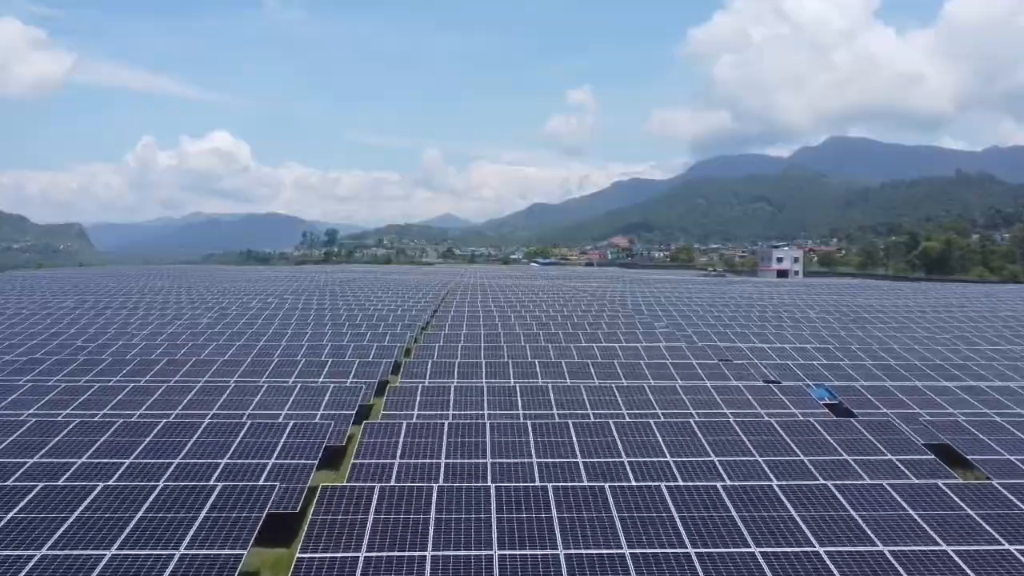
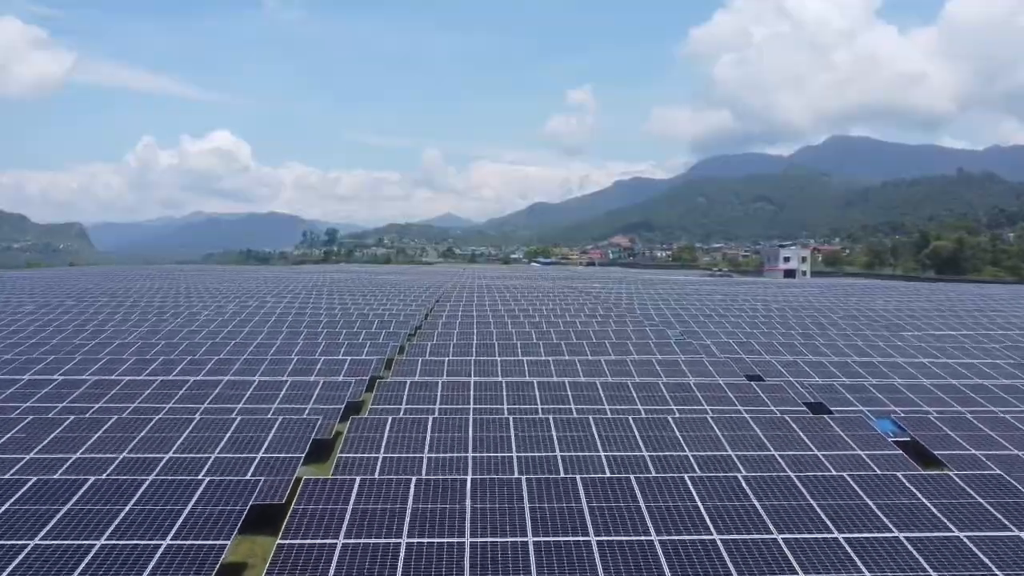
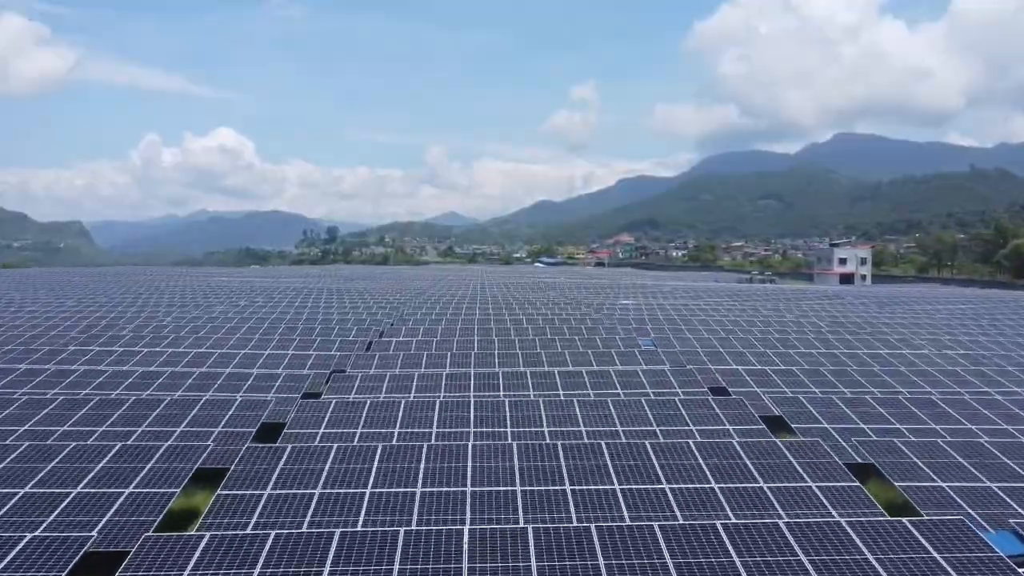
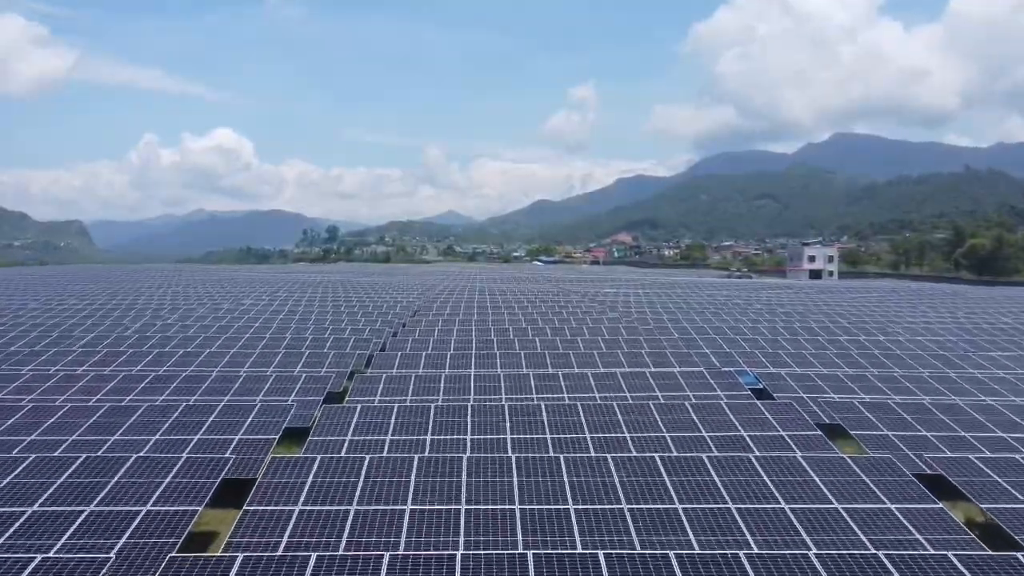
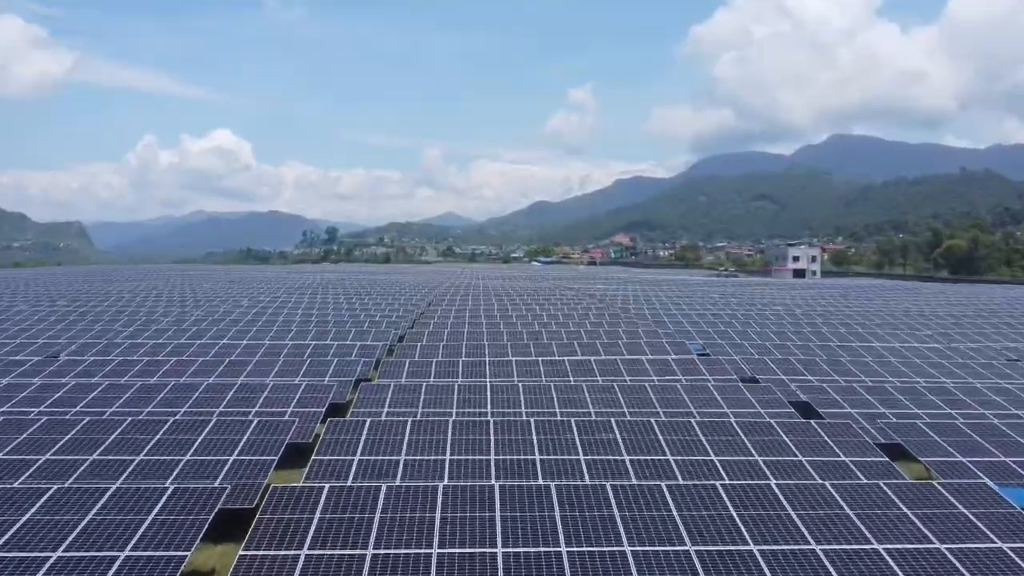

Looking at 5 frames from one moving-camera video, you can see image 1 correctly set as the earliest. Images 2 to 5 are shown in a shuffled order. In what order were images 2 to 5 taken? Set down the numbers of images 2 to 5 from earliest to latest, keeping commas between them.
2, 5, 4, 3
